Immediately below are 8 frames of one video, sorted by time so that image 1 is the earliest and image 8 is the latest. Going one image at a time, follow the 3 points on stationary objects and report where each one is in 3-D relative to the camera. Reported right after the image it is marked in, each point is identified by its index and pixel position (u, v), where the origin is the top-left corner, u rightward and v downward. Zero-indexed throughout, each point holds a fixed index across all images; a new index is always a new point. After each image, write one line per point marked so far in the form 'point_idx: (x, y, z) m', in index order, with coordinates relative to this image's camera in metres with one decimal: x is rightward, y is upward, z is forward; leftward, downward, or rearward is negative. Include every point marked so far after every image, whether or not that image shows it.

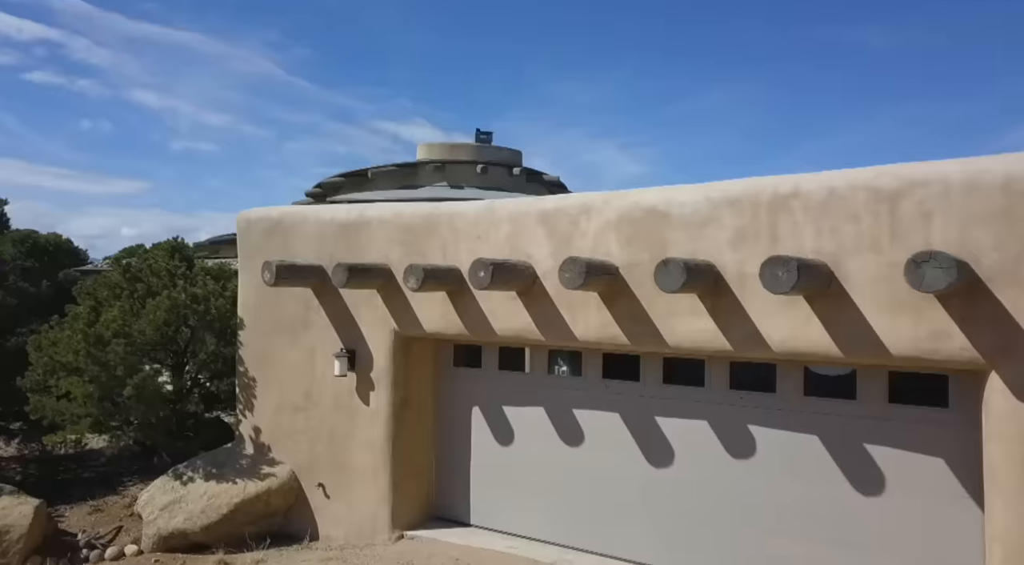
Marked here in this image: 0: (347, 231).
0: (-1.9, +0.6, +8.7) m
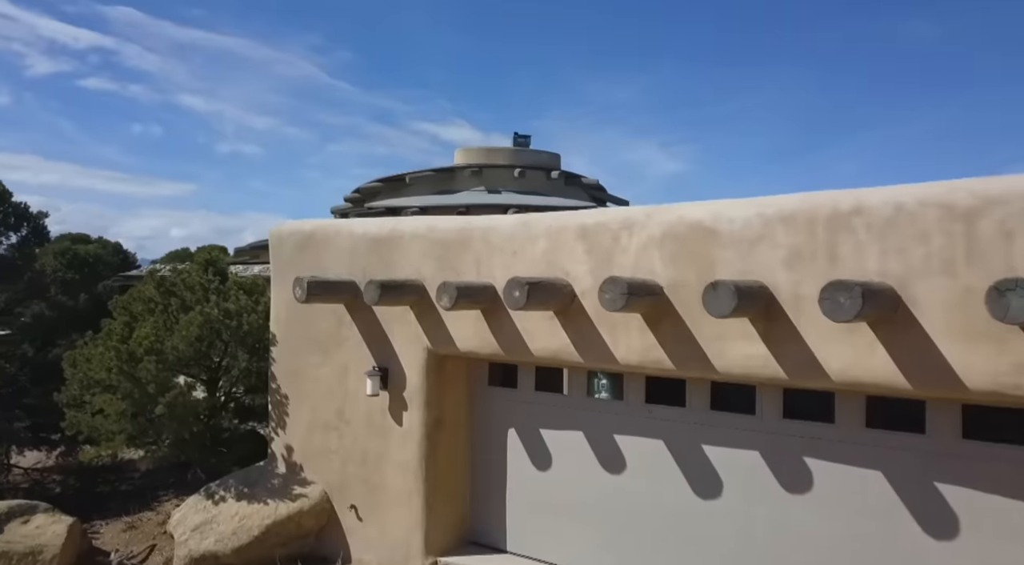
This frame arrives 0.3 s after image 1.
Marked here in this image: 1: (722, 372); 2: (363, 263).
0: (-1.5, +0.4, +8.4) m
1: (+1.8, -0.7, +6.2) m
2: (-1.7, +0.2, +8.6) m
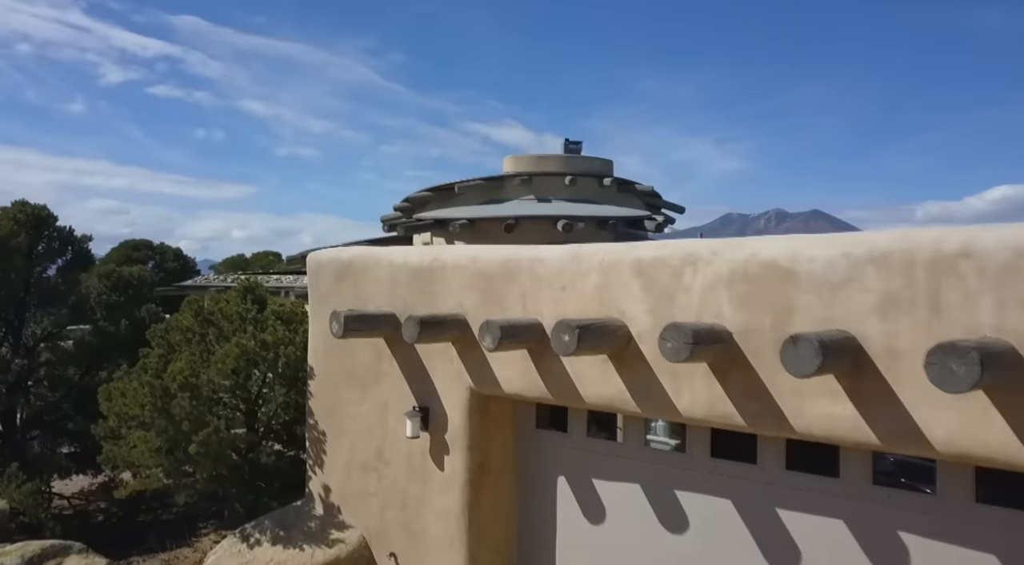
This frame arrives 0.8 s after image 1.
0: (-1.0, +0.1, +7.9) m
1: (+2.1, -1.1, +5.5) m
2: (-1.2, -0.1, +8.0) m
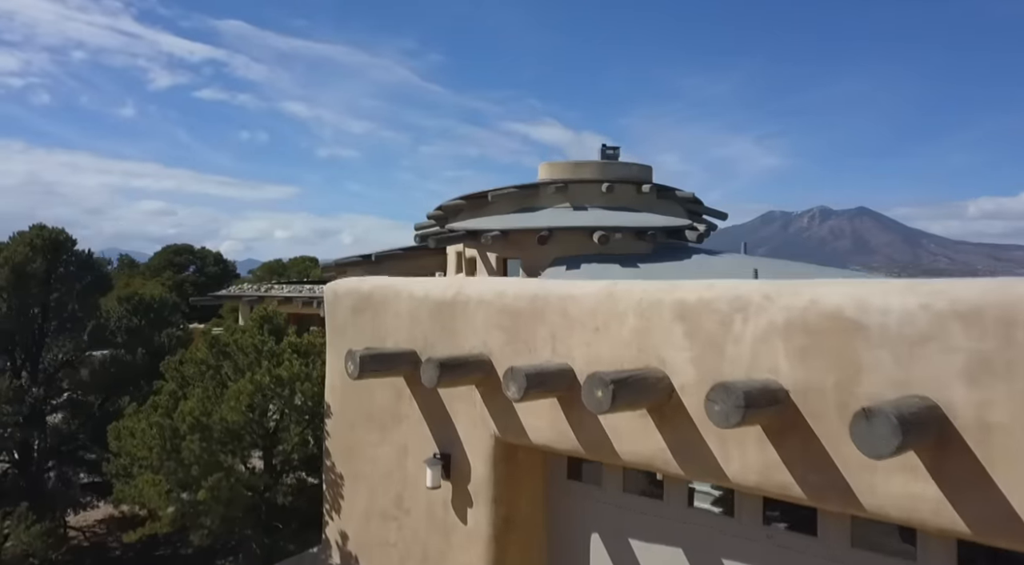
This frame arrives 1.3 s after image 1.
0: (-0.7, -0.3, +7.3) m
1: (+2.3, -1.4, +4.7) m
2: (-0.9, -0.5, +7.5) m
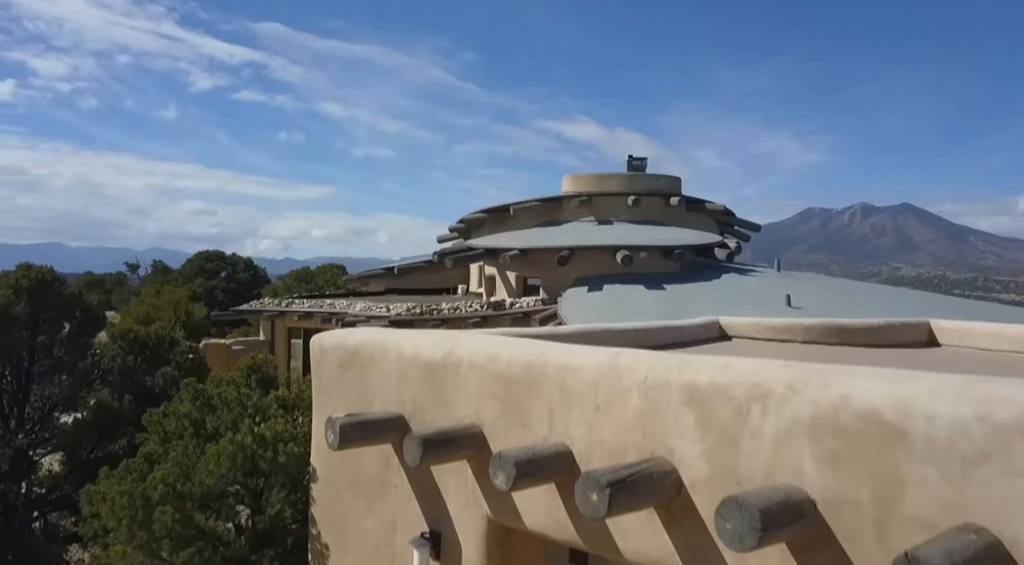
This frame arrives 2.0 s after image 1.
0: (-0.7, -0.8, +6.6) m
1: (+2.1, -2.0, +3.9) m
2: (-0.9, -1.0, +6.8) m
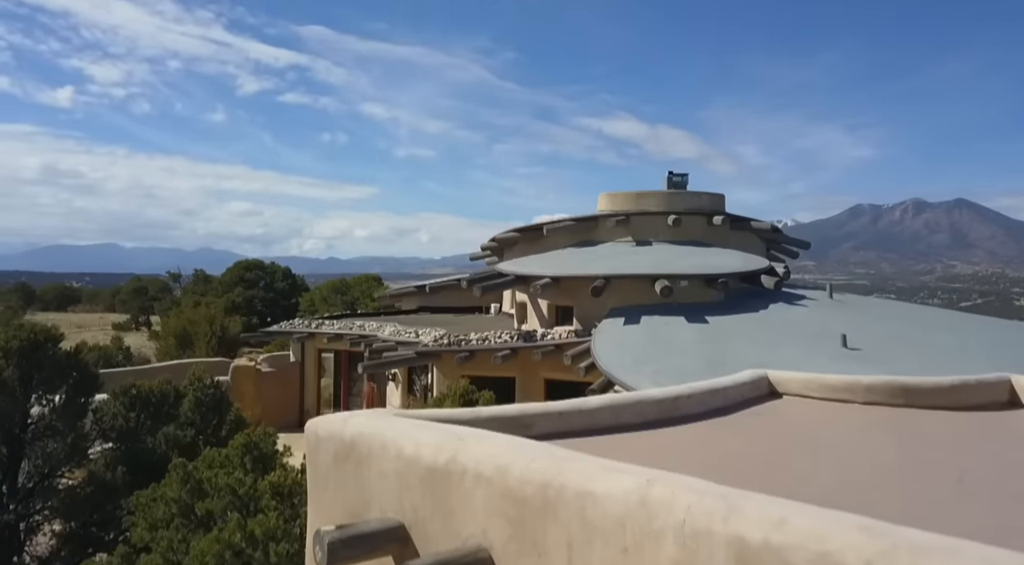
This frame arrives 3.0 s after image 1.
0: (-0.6, -1.5, +5.8) m
1: (+2.1, -2.7, +2.9) m
2: (-0.8, -1.7, +5.9) m
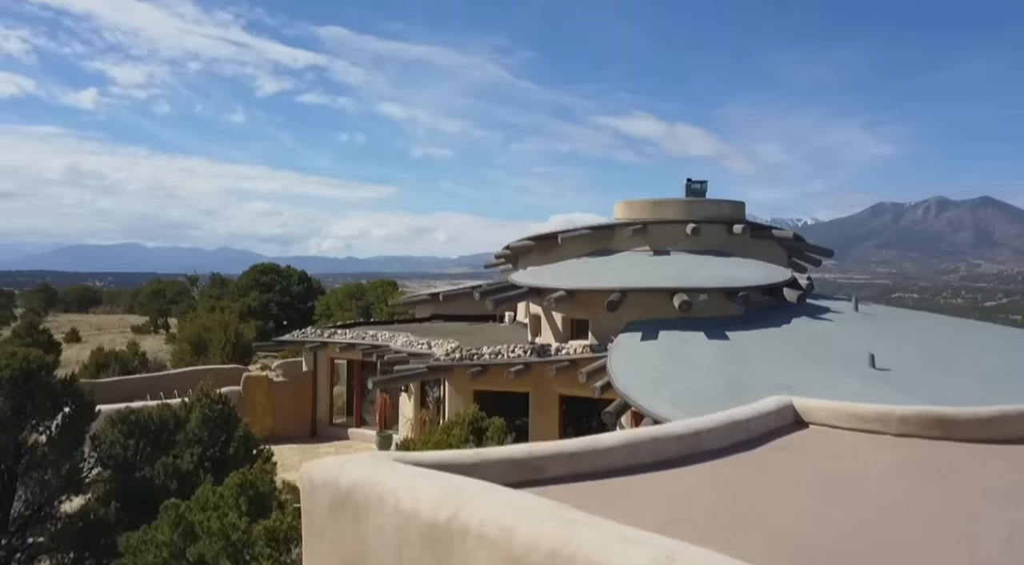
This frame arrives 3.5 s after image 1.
0: (-0.6, -1.8, +5.3) m
1: (+2.1, -3.0, +2.4) m
2: (-0.7, -2.0, +5.5) m
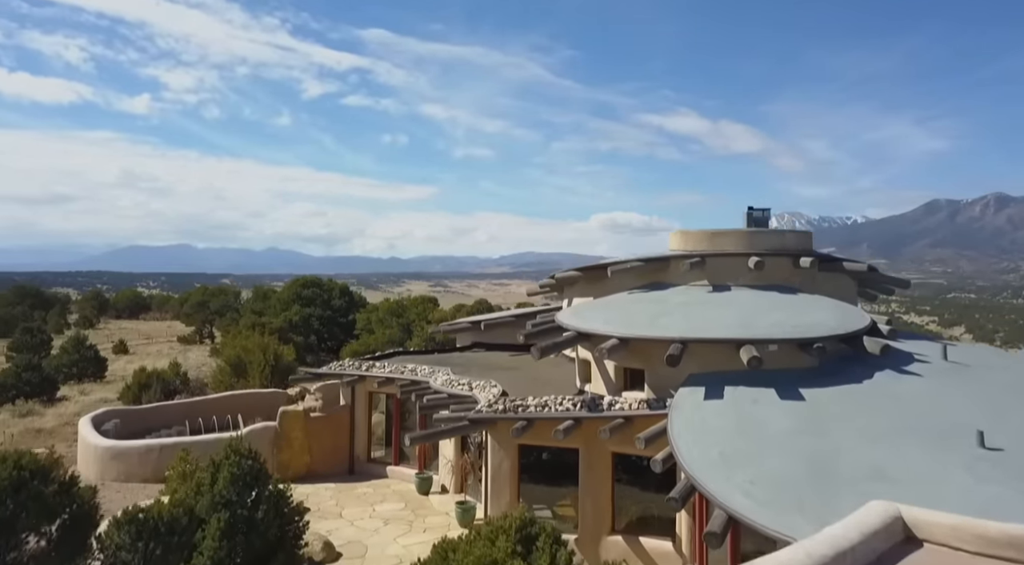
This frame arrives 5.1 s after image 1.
0: (-0.2, -2.8, +4.1) m
1: (+2.3, -4.0, +1.0) m
2: (-0.4, -3.0, +4.2) m
